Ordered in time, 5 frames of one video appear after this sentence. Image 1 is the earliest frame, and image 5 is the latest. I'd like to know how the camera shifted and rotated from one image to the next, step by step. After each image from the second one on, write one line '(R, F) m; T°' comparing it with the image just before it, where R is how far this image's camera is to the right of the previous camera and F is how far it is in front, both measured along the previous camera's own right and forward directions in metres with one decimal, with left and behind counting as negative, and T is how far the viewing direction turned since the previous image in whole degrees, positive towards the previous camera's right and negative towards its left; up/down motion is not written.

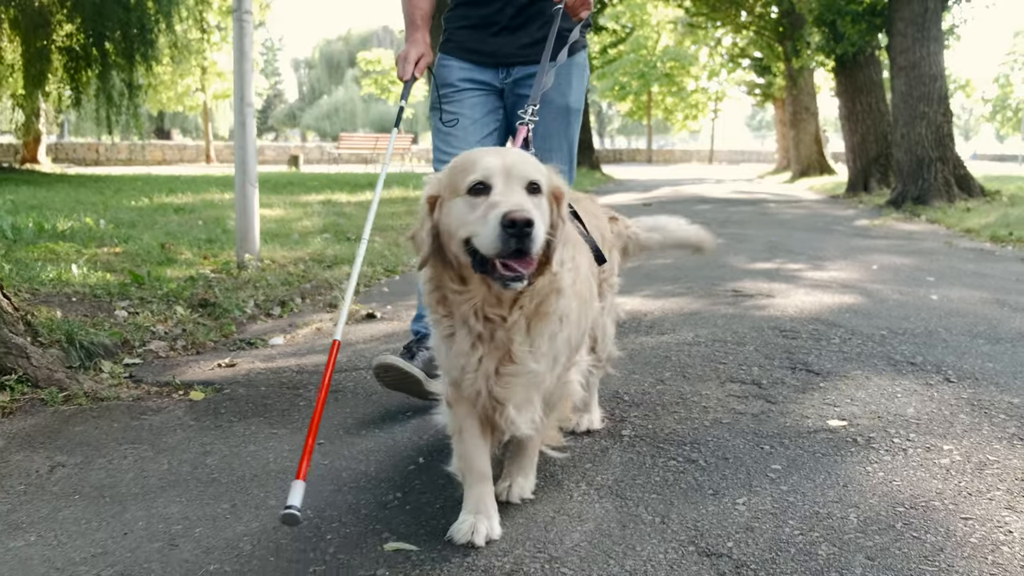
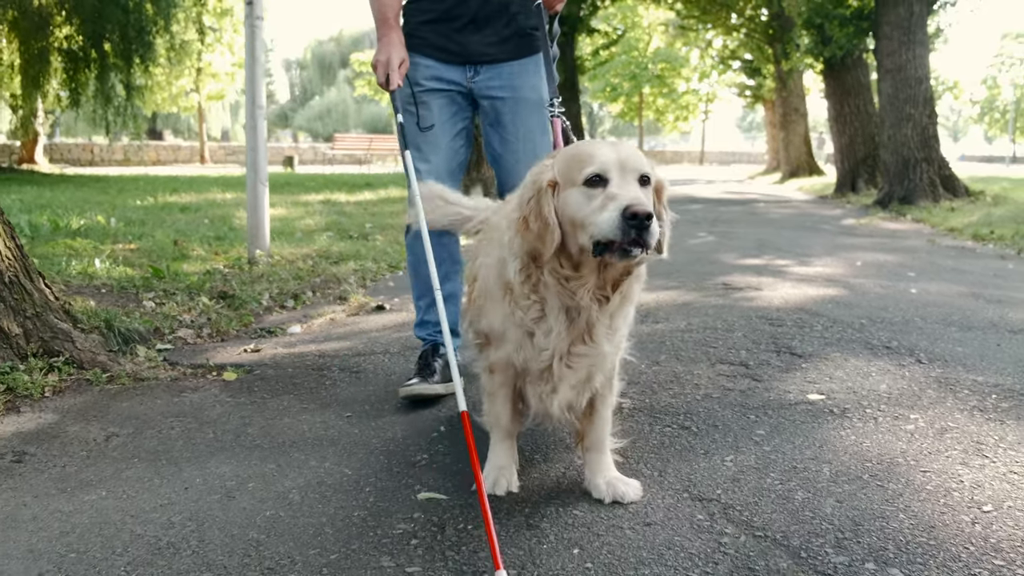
(-0.1, -0.3) m; 0°
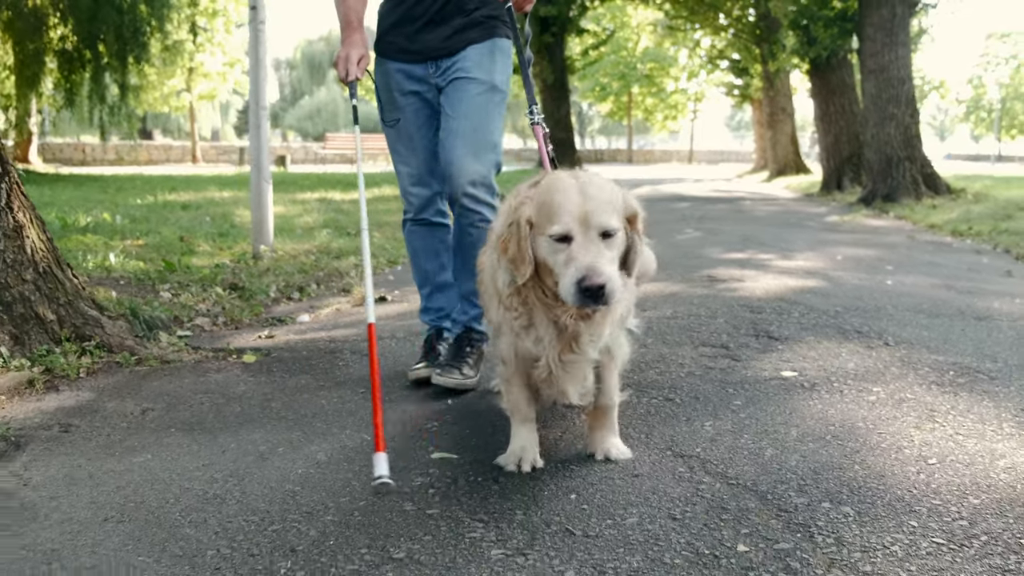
(0.0, -0.3) m; +1°
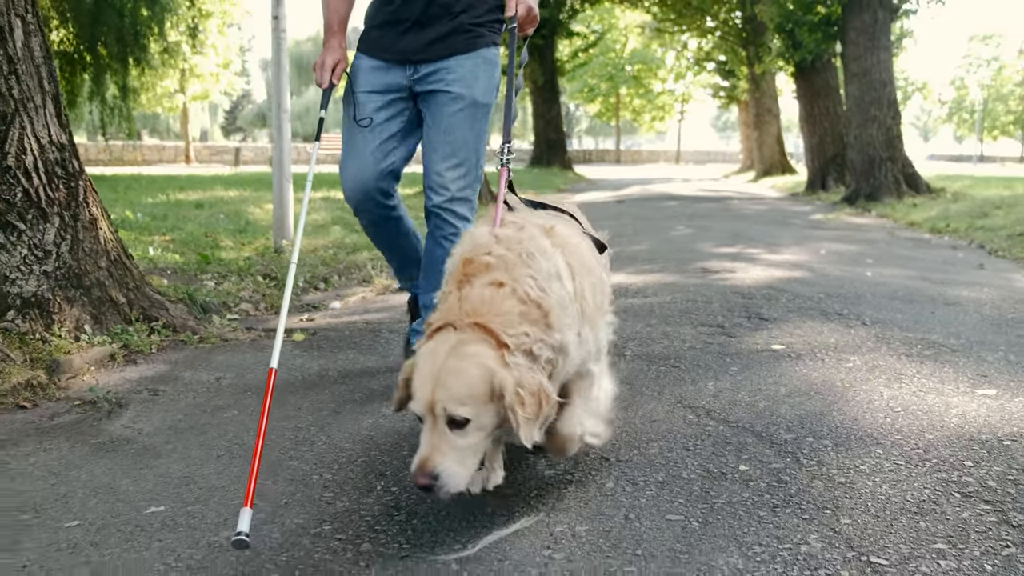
(-0.1, -0.5) m; +1°
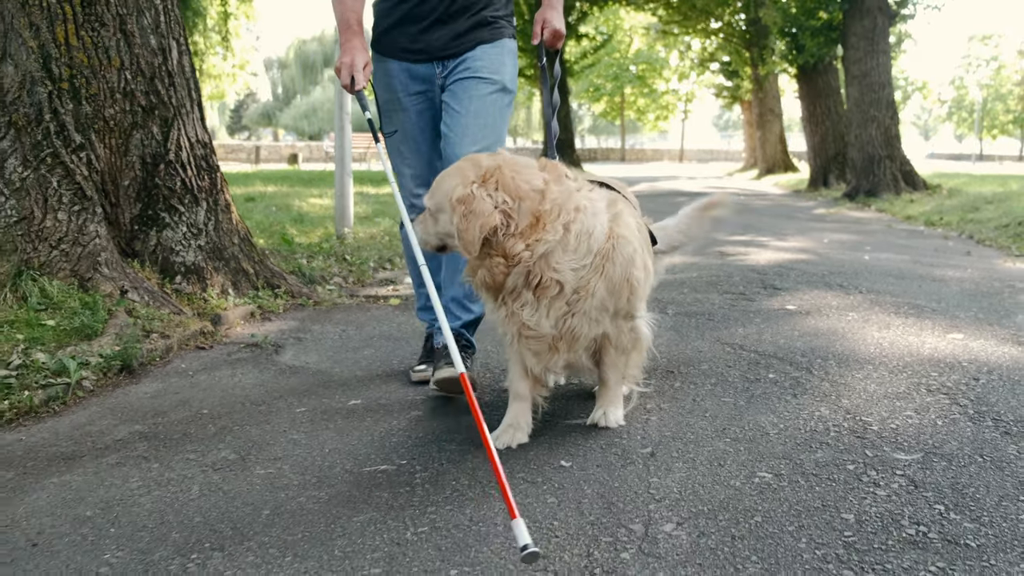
(-0.3, -0.9) m; 0°
